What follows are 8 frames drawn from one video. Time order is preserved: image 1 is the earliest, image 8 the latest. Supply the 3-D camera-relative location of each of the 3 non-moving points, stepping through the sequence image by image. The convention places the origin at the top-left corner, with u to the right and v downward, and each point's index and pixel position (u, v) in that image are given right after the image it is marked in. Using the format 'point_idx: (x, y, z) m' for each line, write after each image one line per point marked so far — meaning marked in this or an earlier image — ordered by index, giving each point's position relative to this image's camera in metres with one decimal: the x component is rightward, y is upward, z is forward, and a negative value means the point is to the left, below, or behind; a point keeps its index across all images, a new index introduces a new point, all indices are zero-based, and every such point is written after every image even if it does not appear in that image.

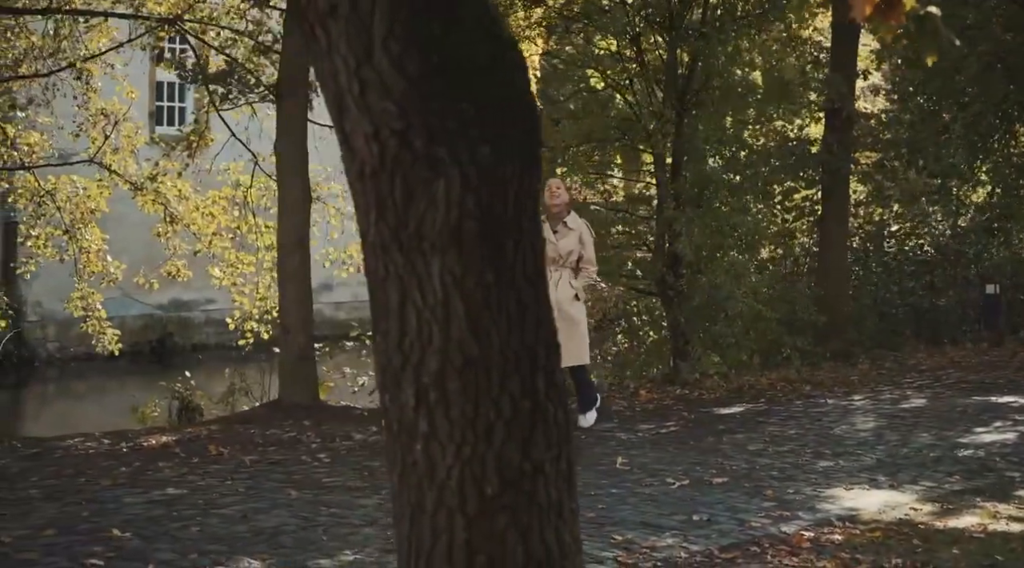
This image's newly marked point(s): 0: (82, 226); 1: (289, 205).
0: (-5.0, +0.7, +16.9) m
1: (-1.7, +0.6, +10.8) m
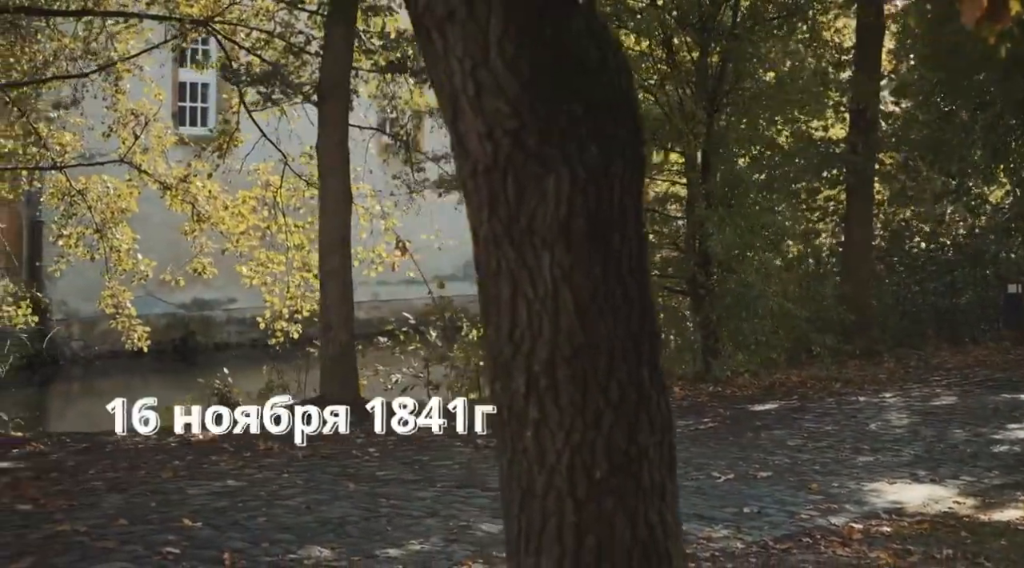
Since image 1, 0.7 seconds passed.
0: (-4.7, +0.7, +17.1) m
1: (-1.4, +0.6, +11.0) m
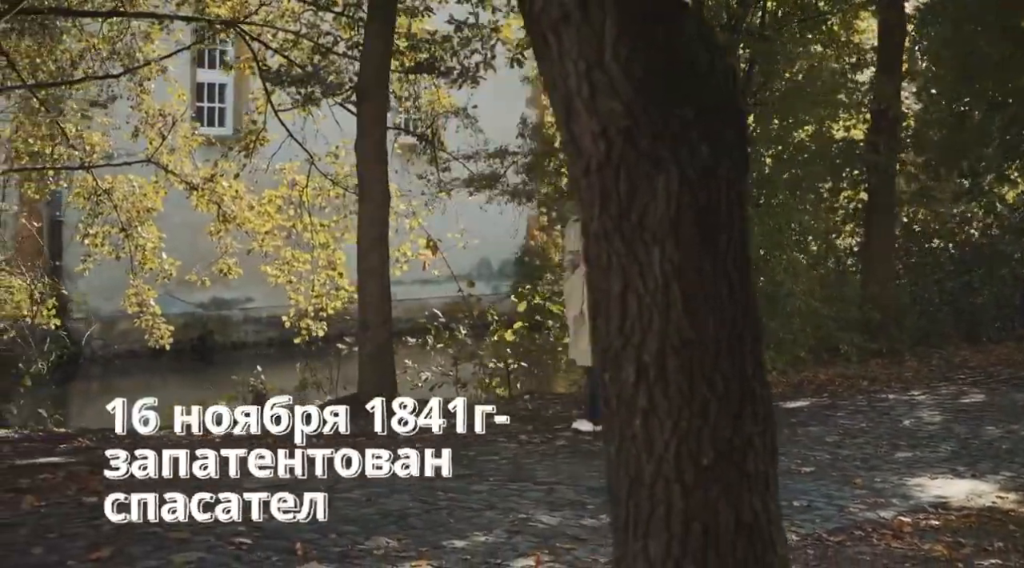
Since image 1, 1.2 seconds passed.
0: (-4.4, +0.7, +17.2) m
1: (-1.1, +0.6, +11.1) m
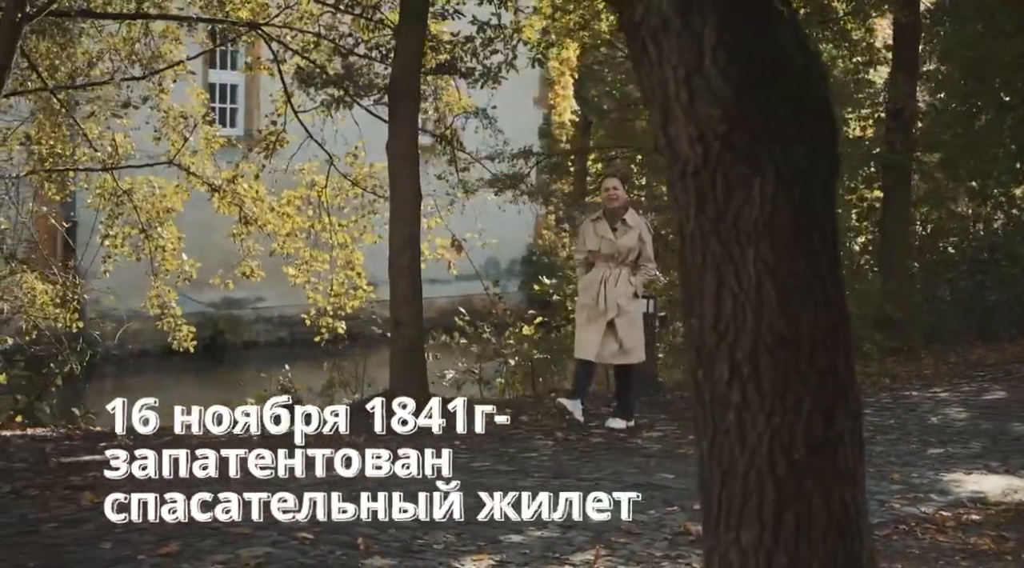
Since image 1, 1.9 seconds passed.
0: (-4.2, +0.7, +17.3) m
1: (-0.9, +0.6, +11.3) m
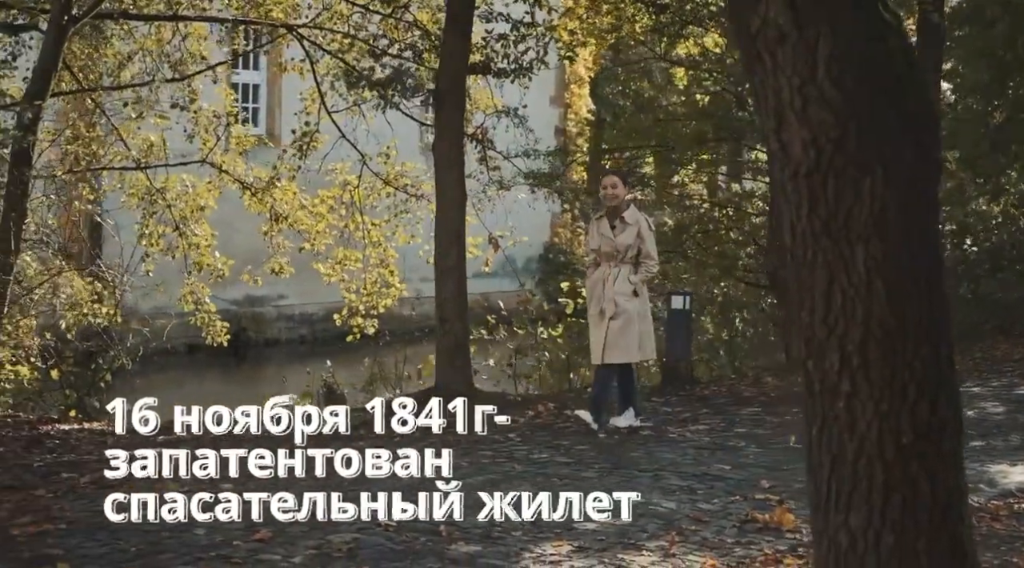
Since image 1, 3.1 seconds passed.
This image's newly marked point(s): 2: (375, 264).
0: (-3.9, +0.7, +17.6) m
1: (-0.5, +0.6, +11.5) m
2: (-1.7, +0.2, +17.7) m
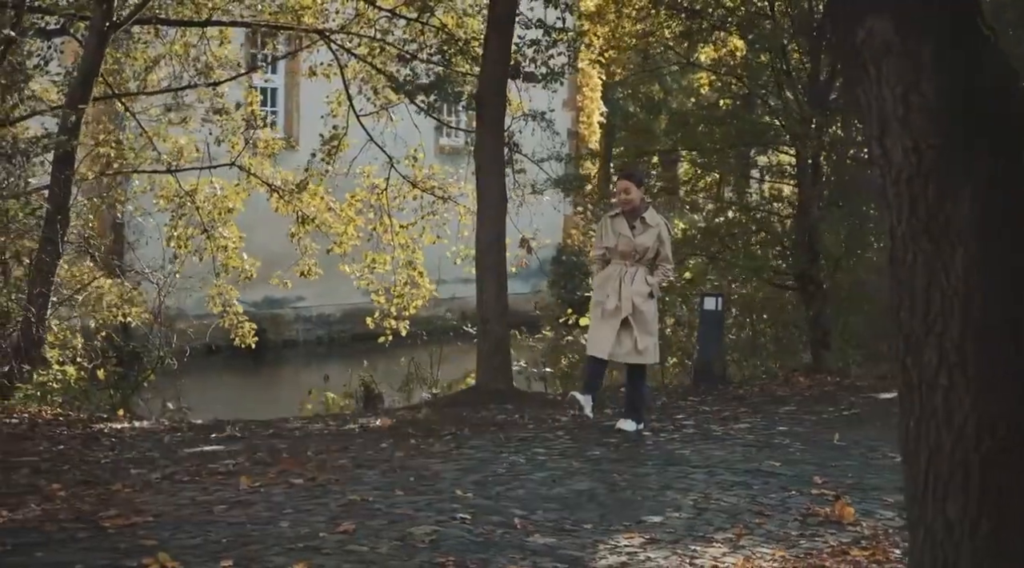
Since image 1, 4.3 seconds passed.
0: (-3.5, +0.7, +17.8) m
1: (-0.2, +0.6, +11.7) m
2: (-1.3, +0.2, +17.9) m
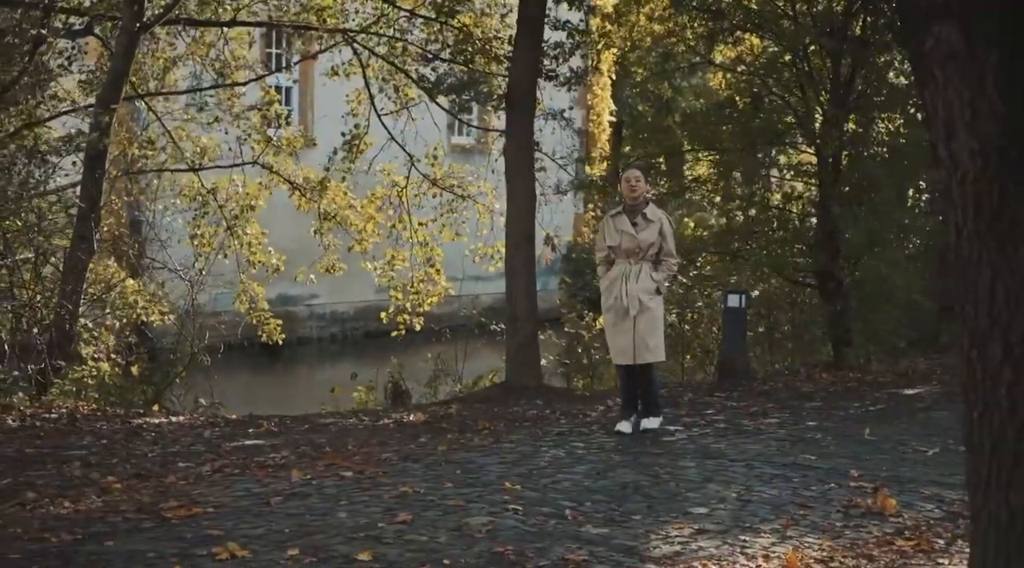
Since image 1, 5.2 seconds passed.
0: (-3.3, +0.8, +17.9) m
1: (0.0, +0.7, +11.9) m
2: (-1.1, +0.3, +18.1) m
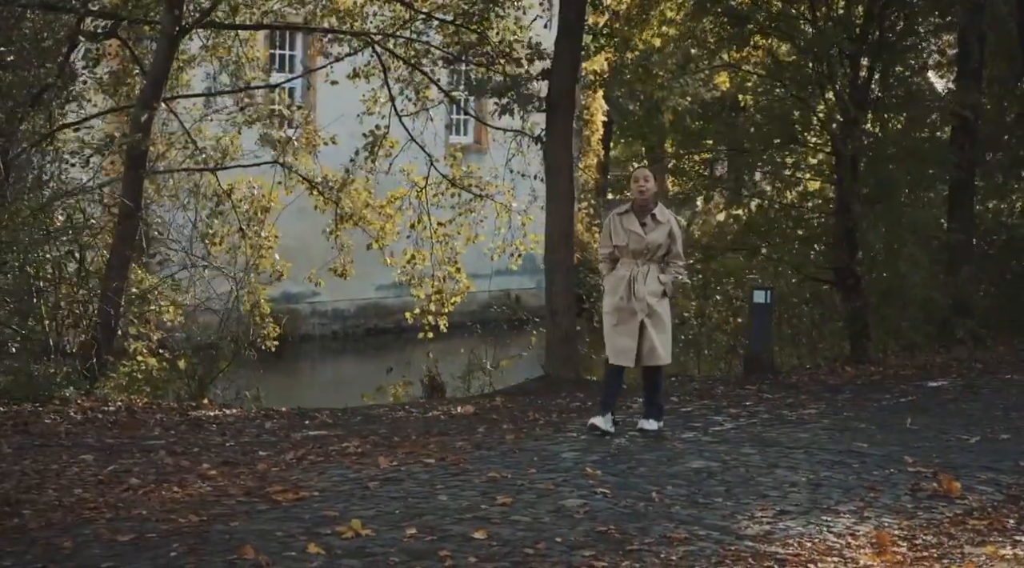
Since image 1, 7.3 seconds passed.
0: (-3.1, +0.8, +18.2) m
1: (+0.4, +0.7, +12.2) m
2: (-0.9, +0.3, +18.4) m
